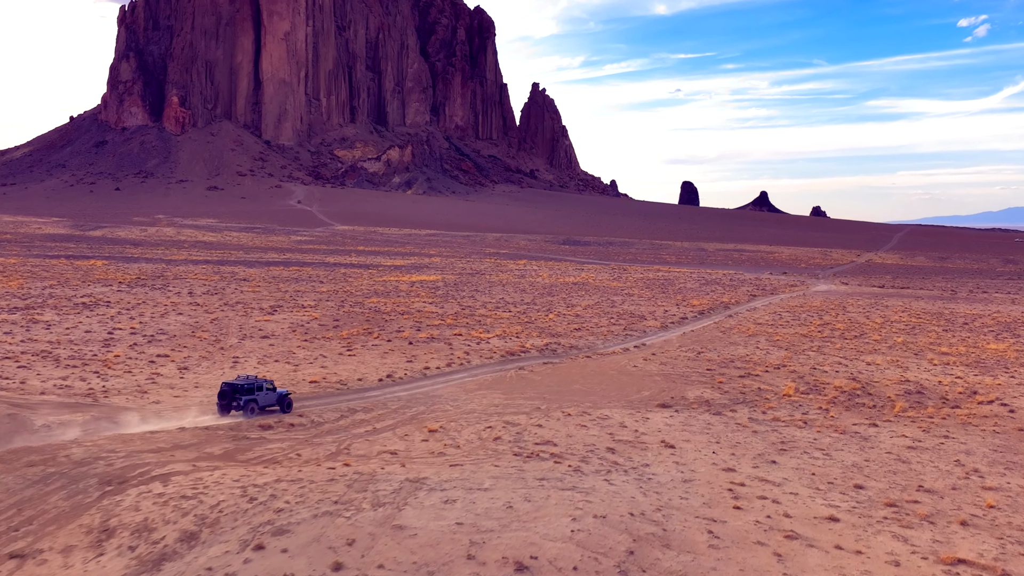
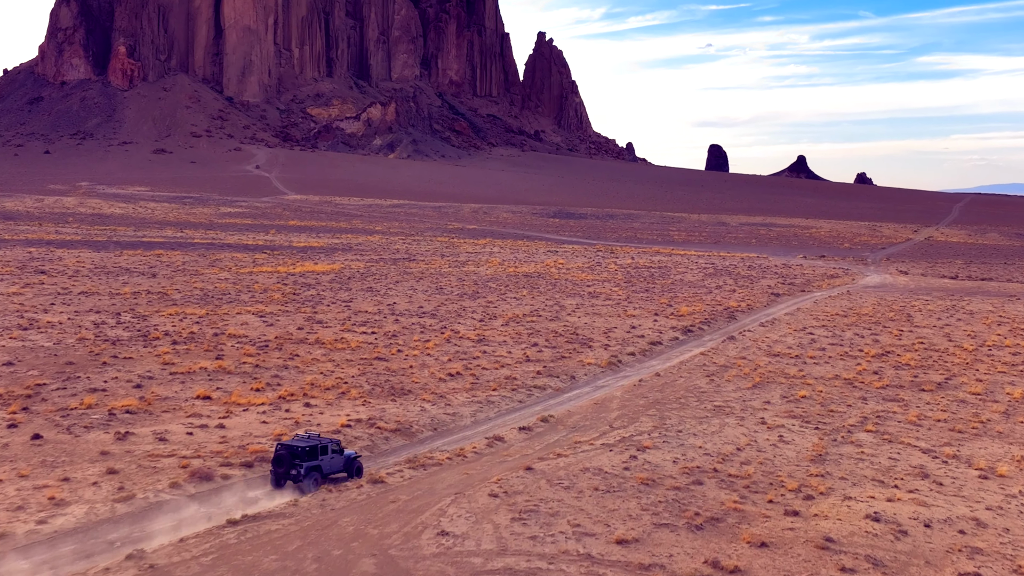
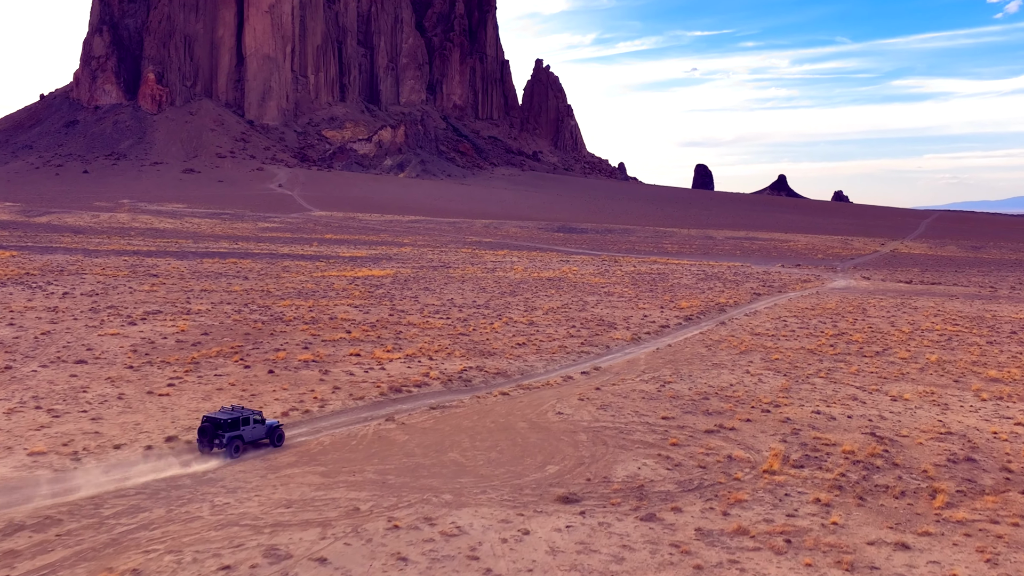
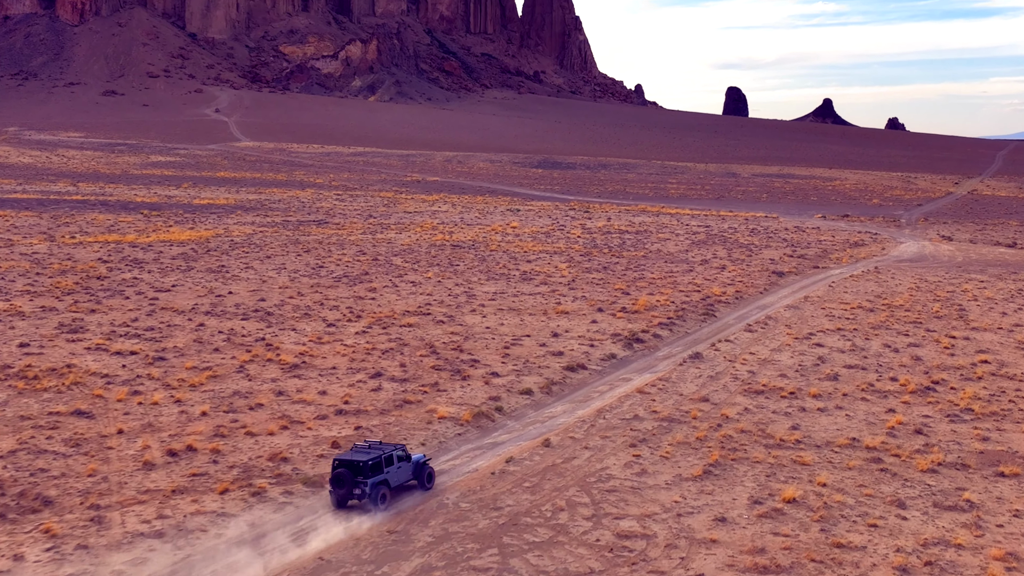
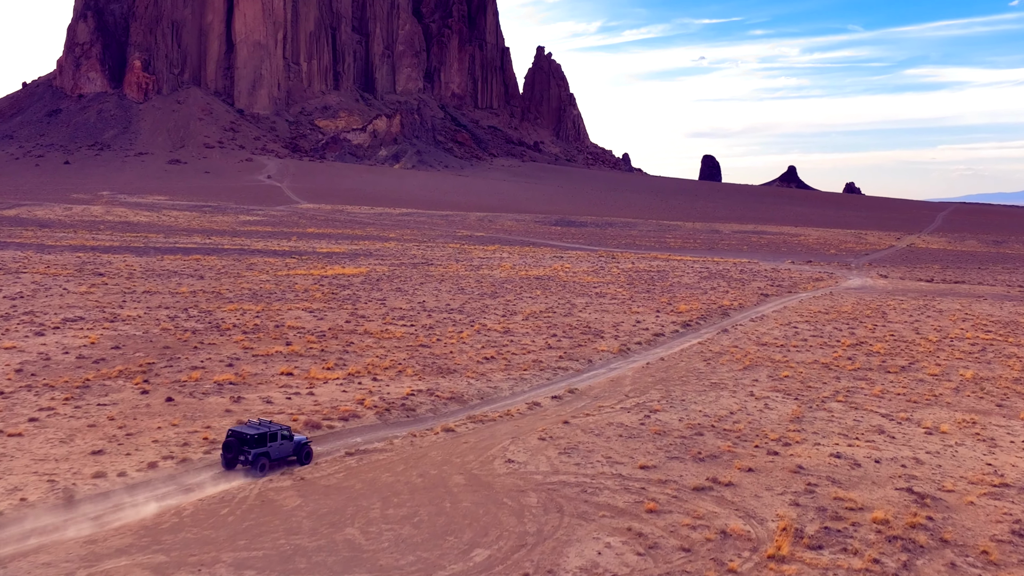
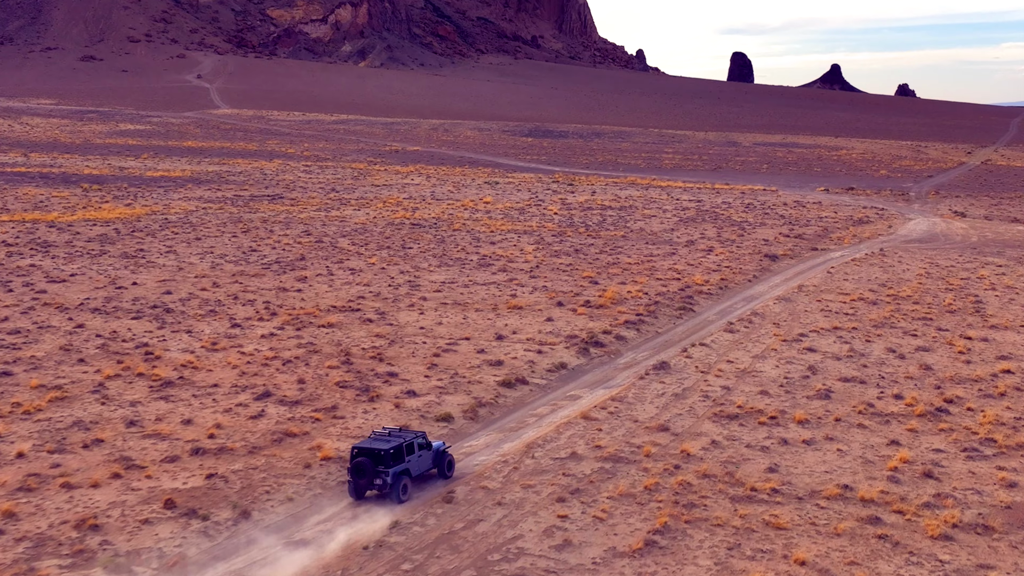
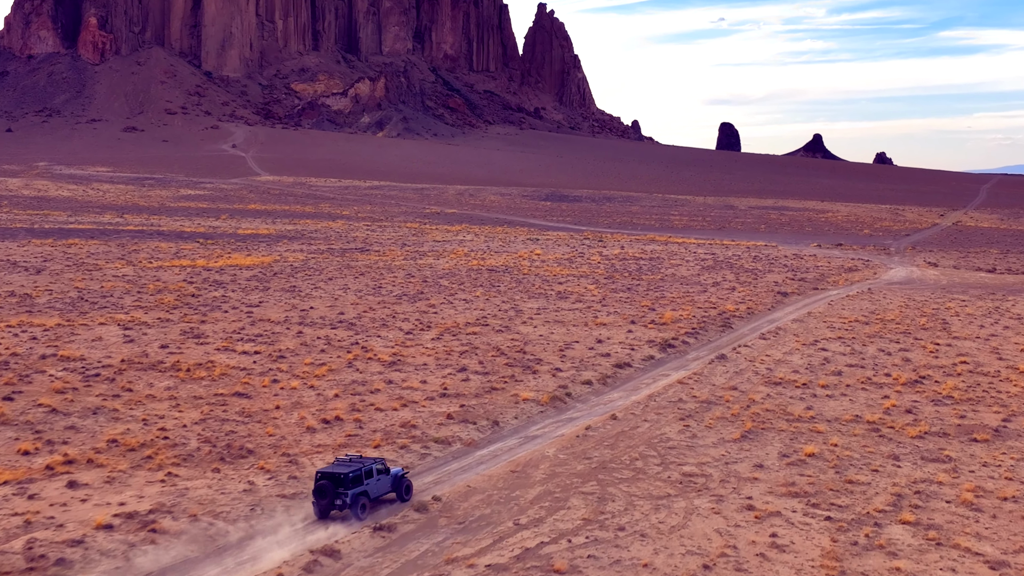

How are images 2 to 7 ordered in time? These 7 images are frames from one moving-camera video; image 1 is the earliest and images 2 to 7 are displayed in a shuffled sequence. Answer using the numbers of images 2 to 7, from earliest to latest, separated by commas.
3, 5, 2, 7, 4, 6
